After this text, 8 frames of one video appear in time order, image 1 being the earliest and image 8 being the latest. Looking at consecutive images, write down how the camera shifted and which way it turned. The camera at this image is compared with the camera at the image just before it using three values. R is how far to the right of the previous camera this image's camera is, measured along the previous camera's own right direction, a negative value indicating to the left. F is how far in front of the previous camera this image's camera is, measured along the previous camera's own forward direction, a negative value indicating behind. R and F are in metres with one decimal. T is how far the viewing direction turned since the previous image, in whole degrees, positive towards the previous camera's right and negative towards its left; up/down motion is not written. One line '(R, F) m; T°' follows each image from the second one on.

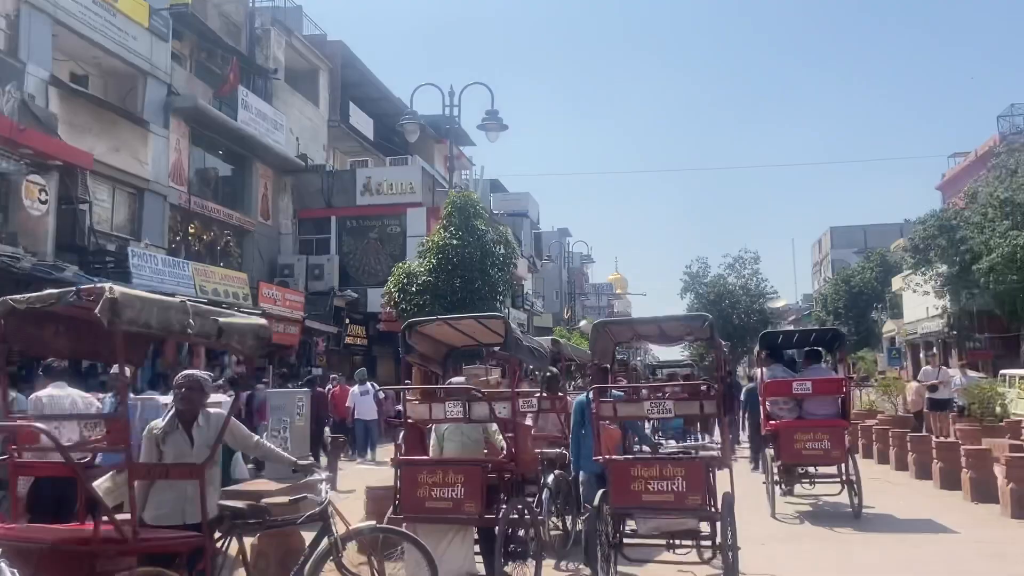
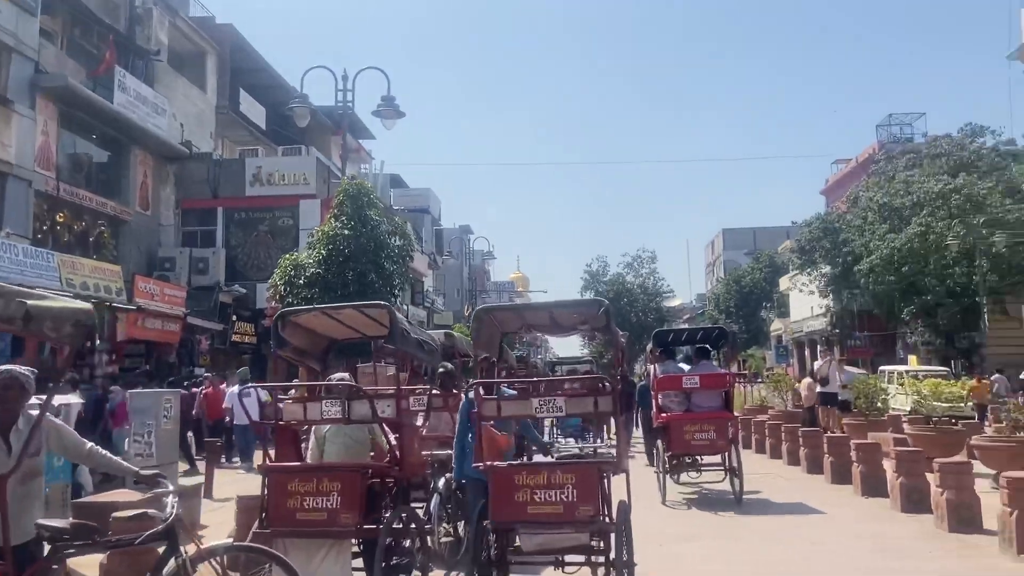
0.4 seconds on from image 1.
(+0.1, +0.5) m; +7°
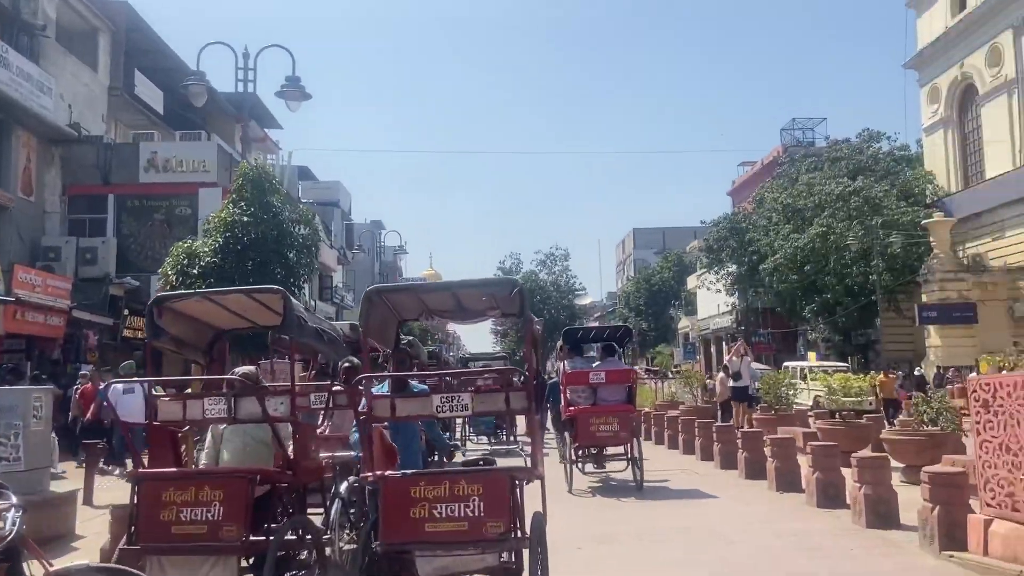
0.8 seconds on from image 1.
(0.0, +0.4) m; +6°
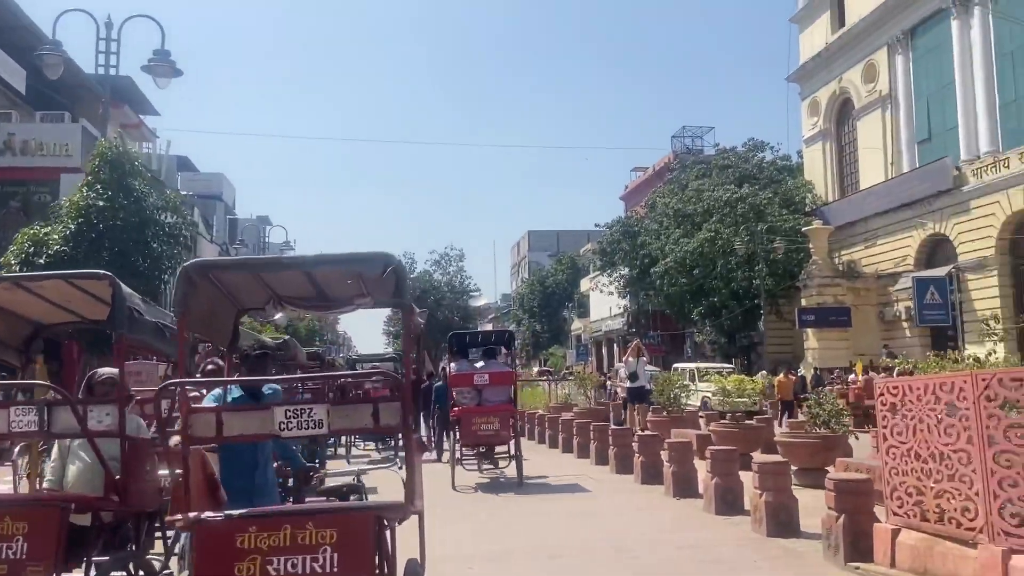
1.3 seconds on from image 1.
(+0.1, +0.6) m; +7°
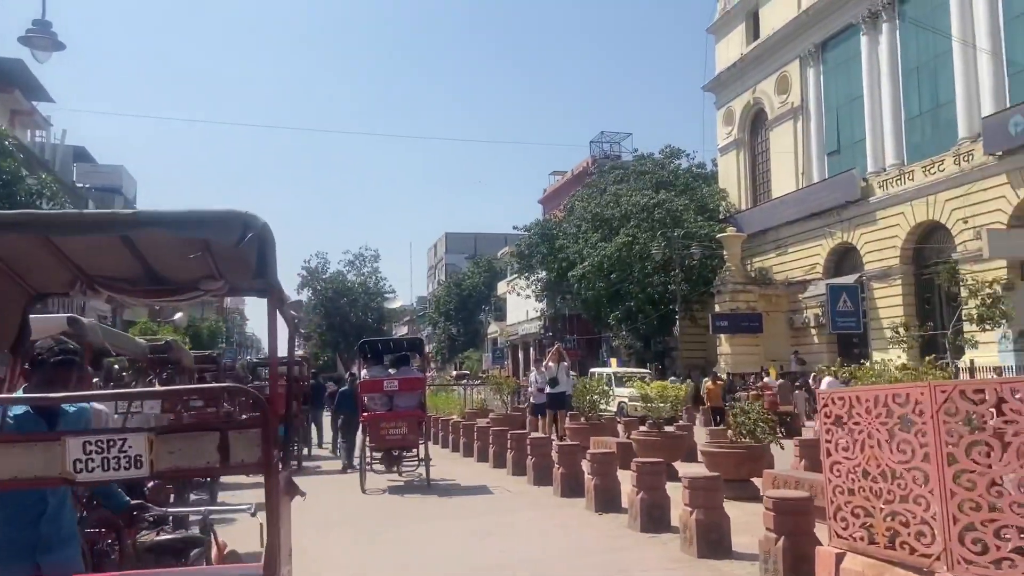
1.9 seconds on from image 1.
(0.0, +0.6) m; +6°
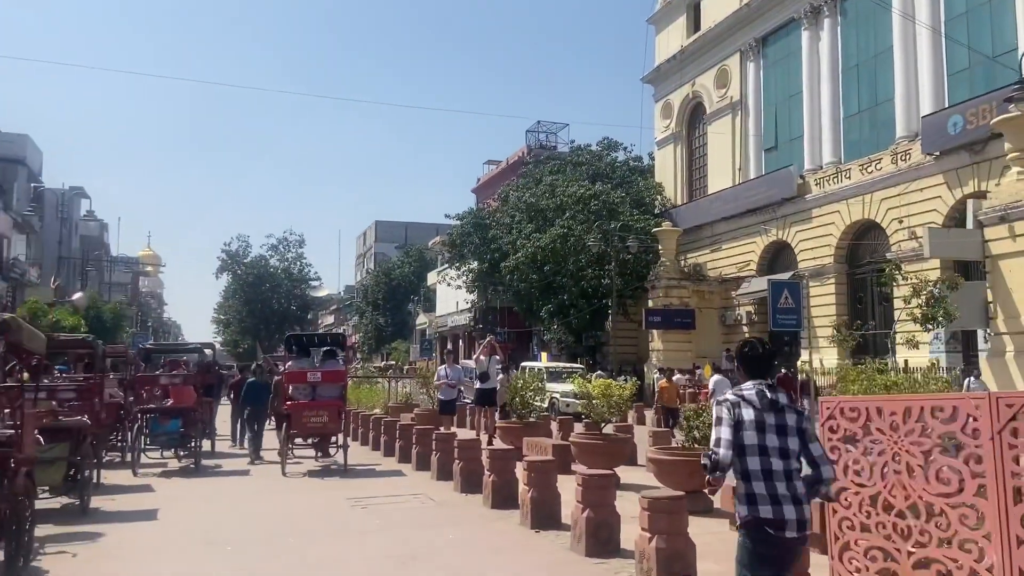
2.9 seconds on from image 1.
(0.0, +1.1) m; +5°
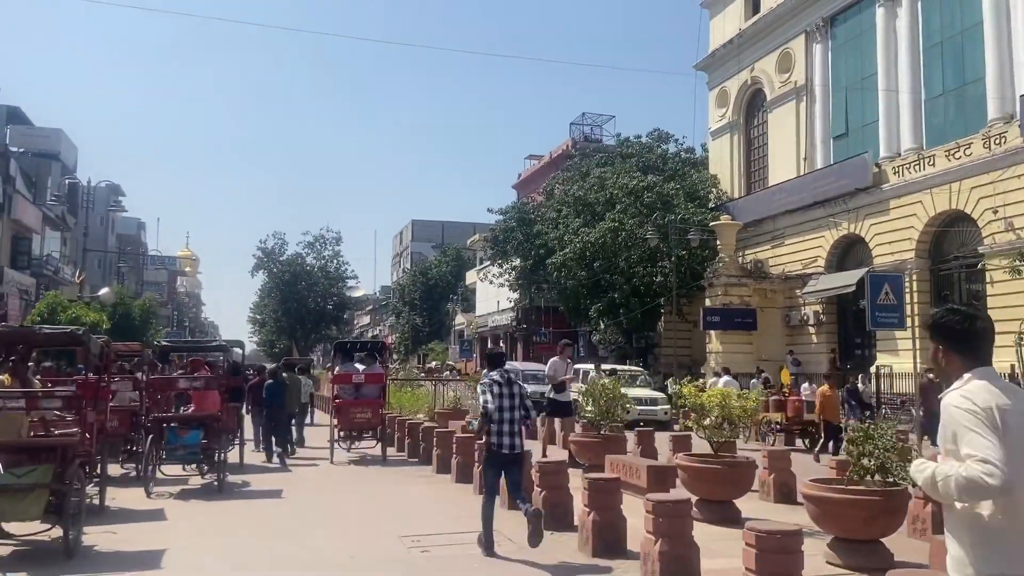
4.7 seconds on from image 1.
(-0.5, +1.8) m; -2°
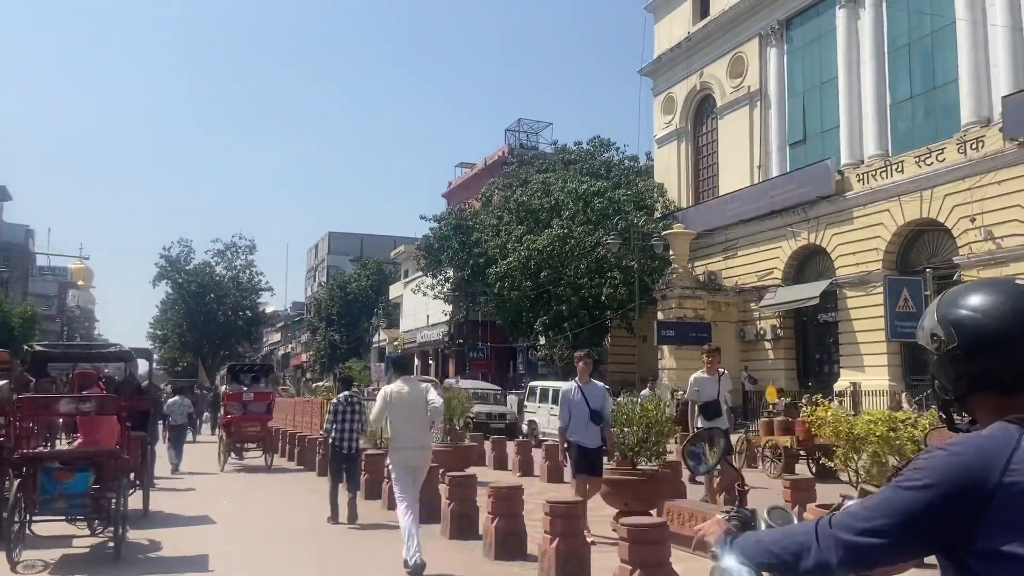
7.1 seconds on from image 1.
(-0.9, +2.5) m; +6°
